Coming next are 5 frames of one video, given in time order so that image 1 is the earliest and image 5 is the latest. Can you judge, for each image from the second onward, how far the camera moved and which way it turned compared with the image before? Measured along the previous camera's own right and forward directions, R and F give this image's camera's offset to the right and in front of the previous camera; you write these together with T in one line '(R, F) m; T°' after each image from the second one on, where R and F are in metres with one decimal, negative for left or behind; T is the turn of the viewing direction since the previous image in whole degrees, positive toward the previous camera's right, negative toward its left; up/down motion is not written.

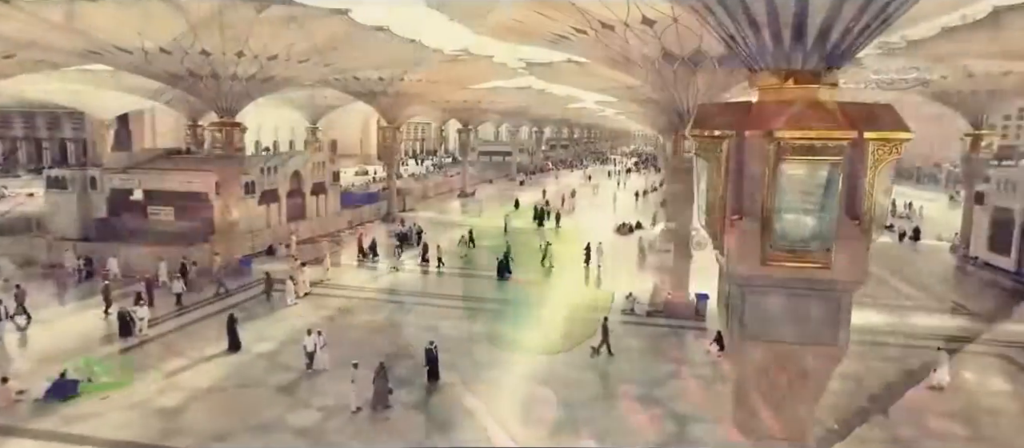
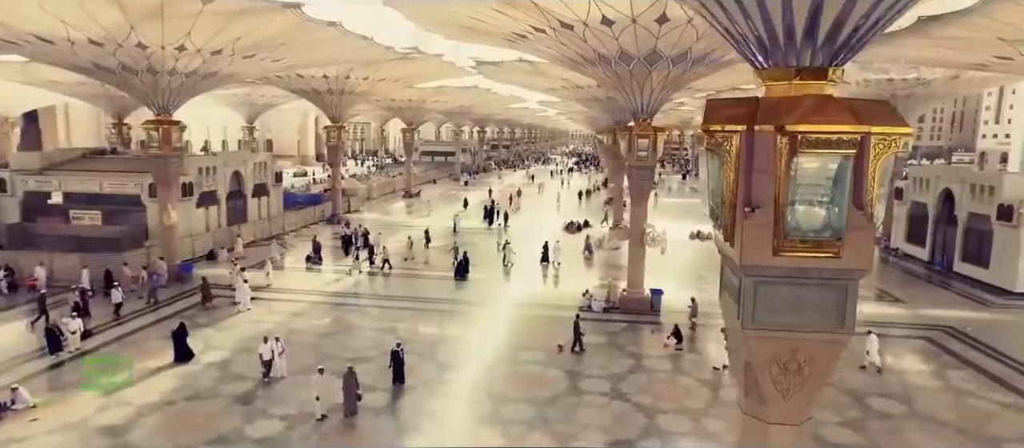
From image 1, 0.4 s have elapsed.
(-0.4, +0.1) m; +6°
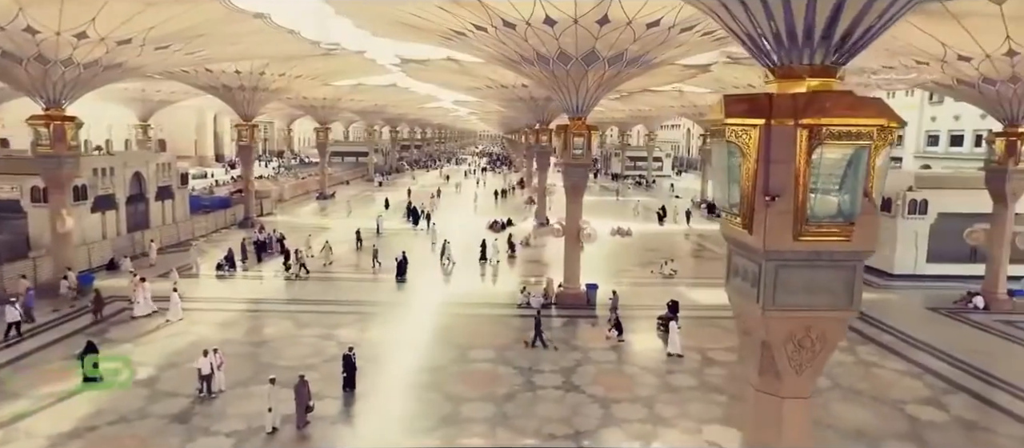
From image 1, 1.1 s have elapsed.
(-0.7, +0.1) m; +9°
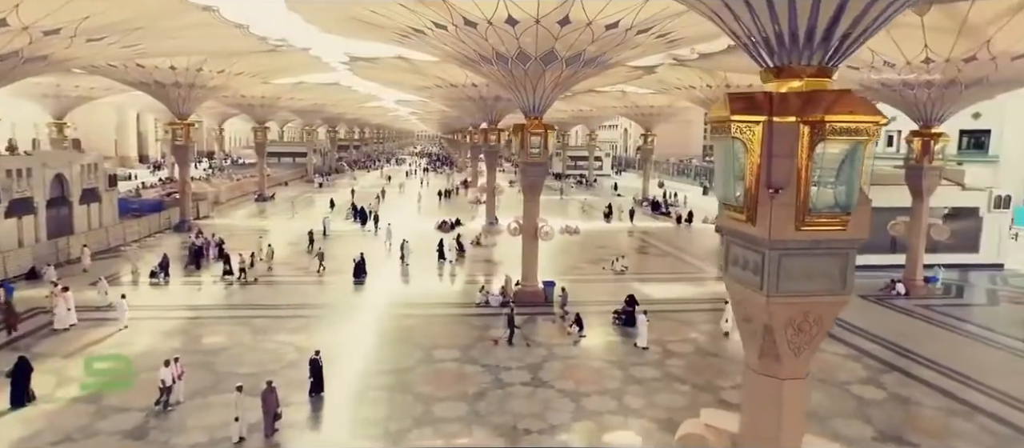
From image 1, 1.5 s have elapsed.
(-0.5, 0.0) m; +6°
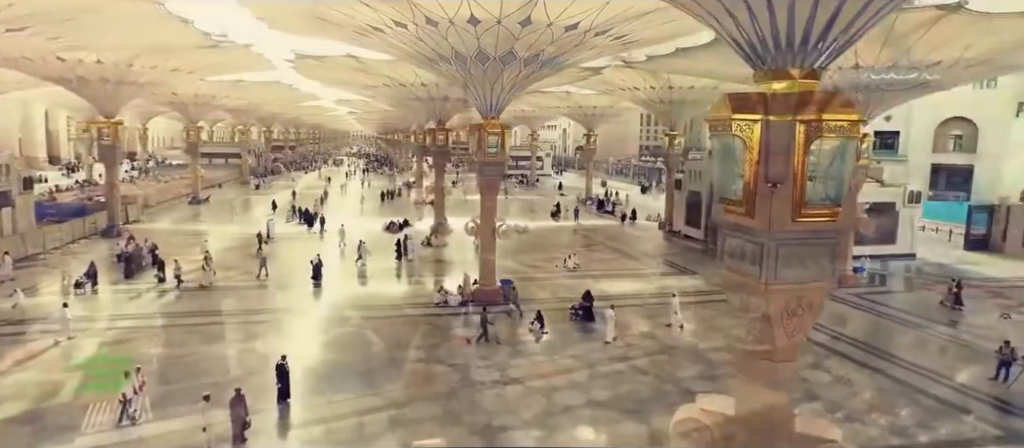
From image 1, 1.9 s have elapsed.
(-0.5, 0.0) m; +6°
